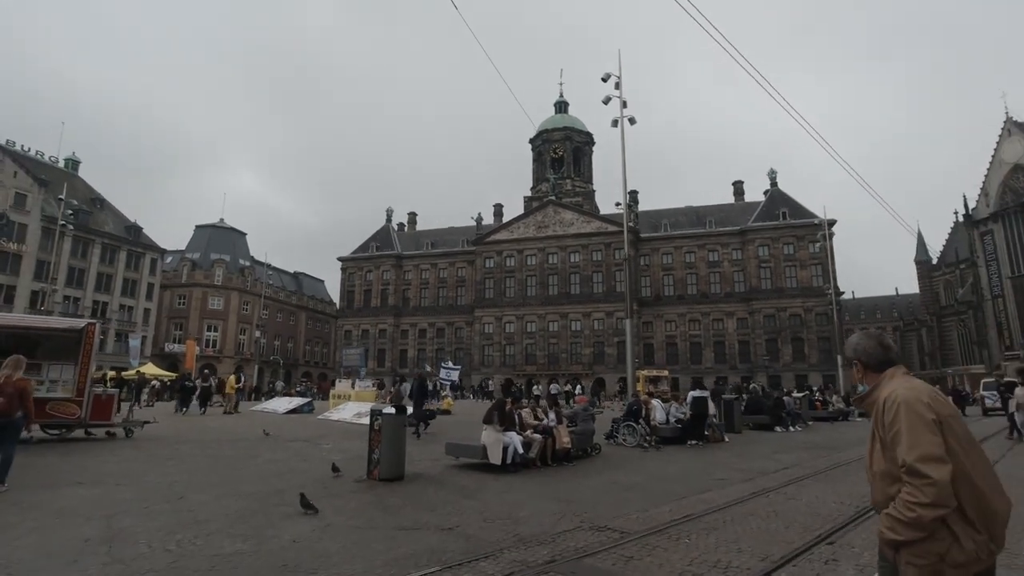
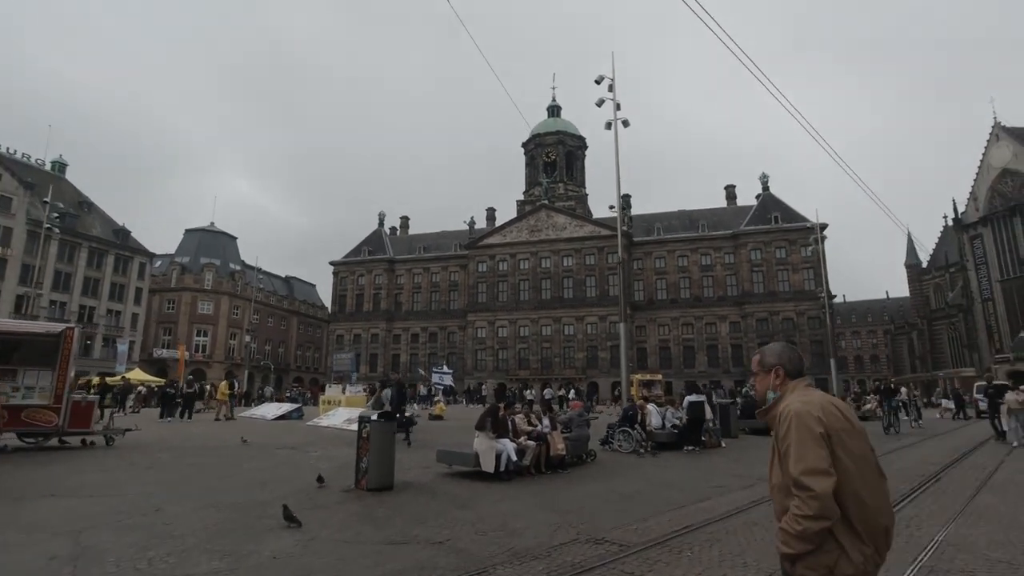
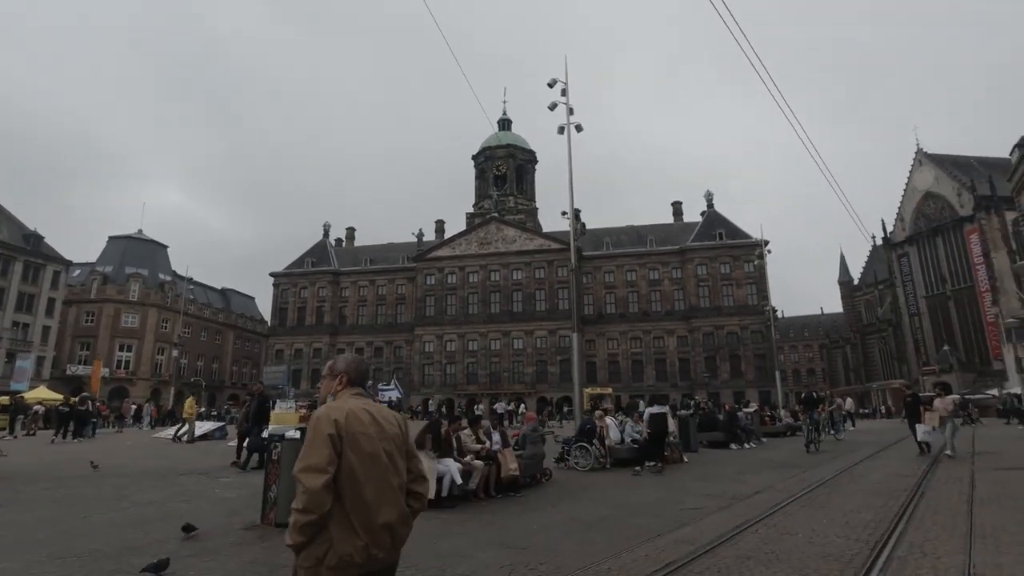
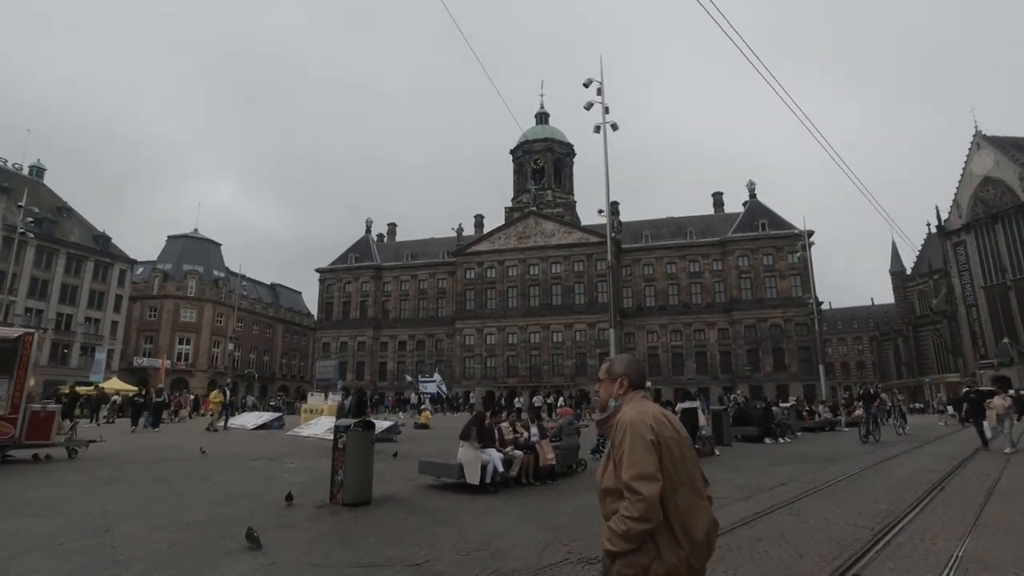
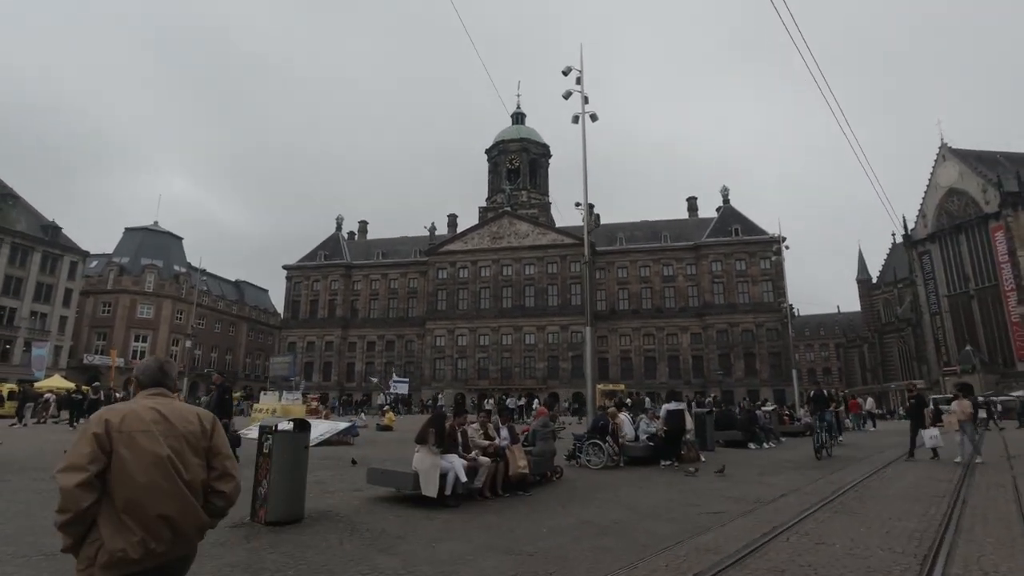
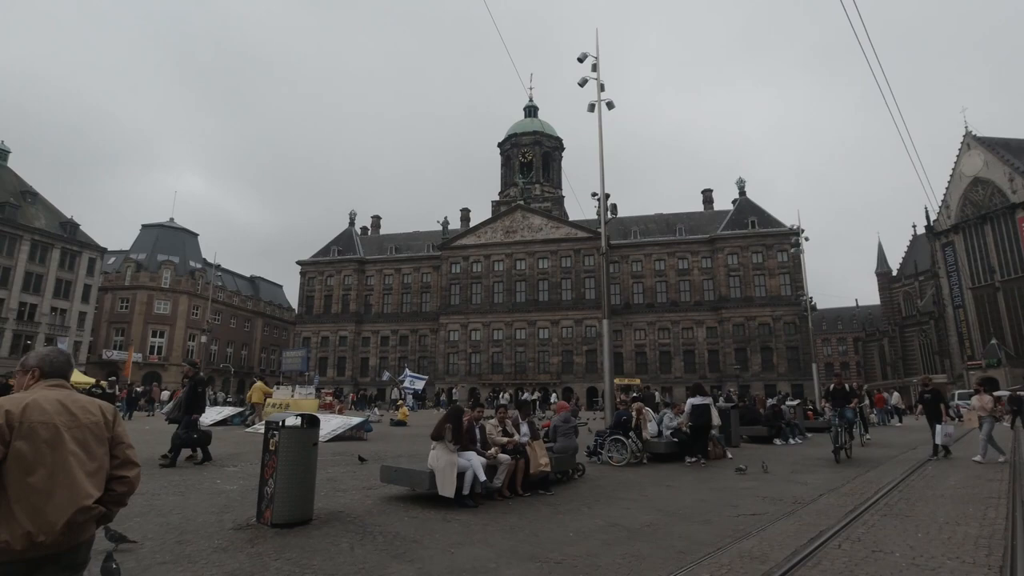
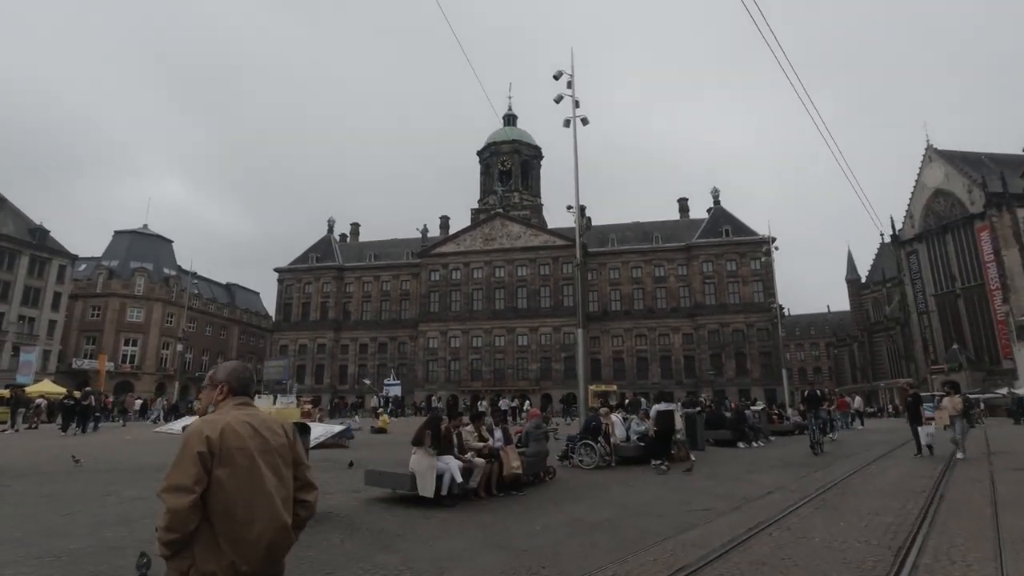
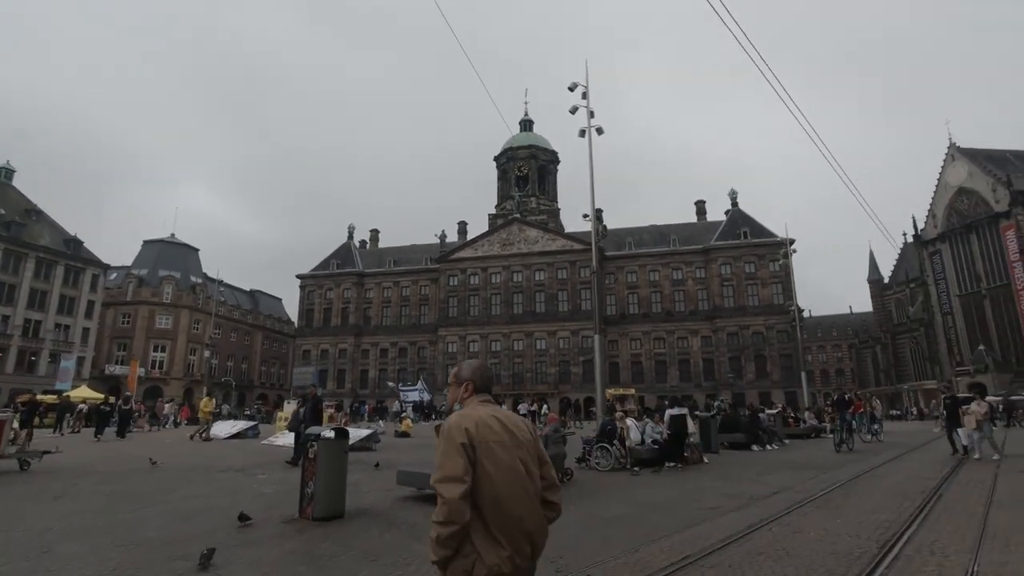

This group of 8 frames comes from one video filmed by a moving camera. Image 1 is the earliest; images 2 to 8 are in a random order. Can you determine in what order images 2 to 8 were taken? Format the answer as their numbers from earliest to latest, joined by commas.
2, 4, 8, 3, 7, 5, 6
